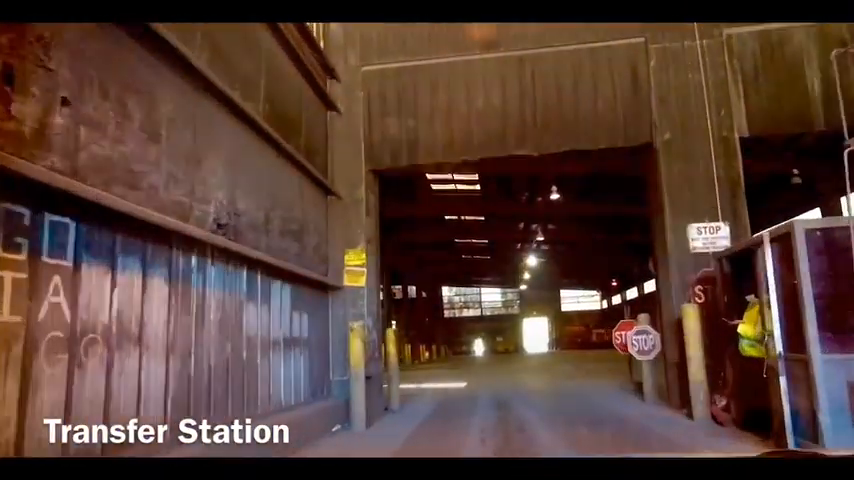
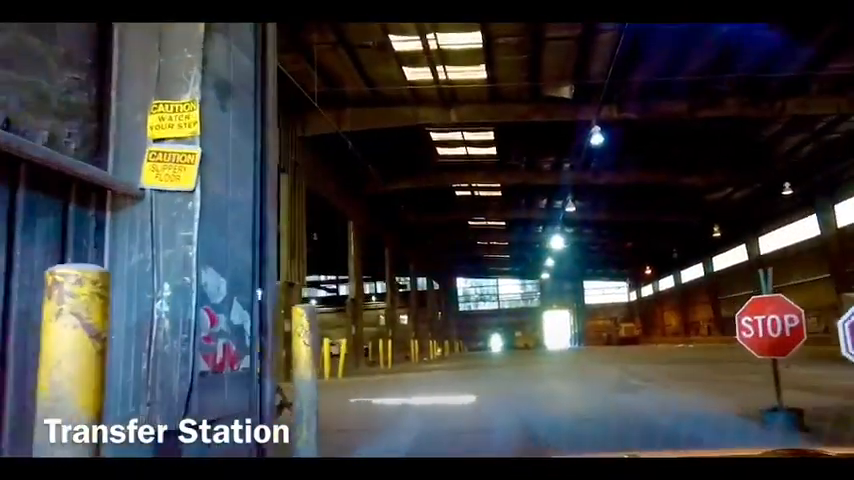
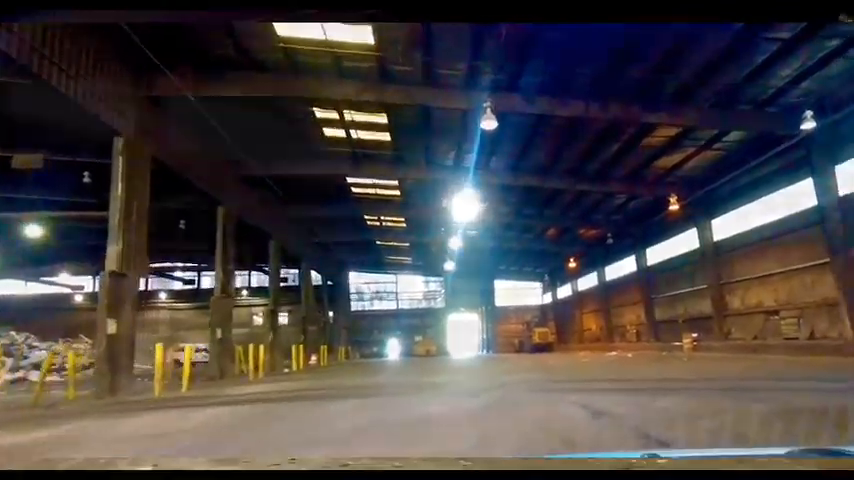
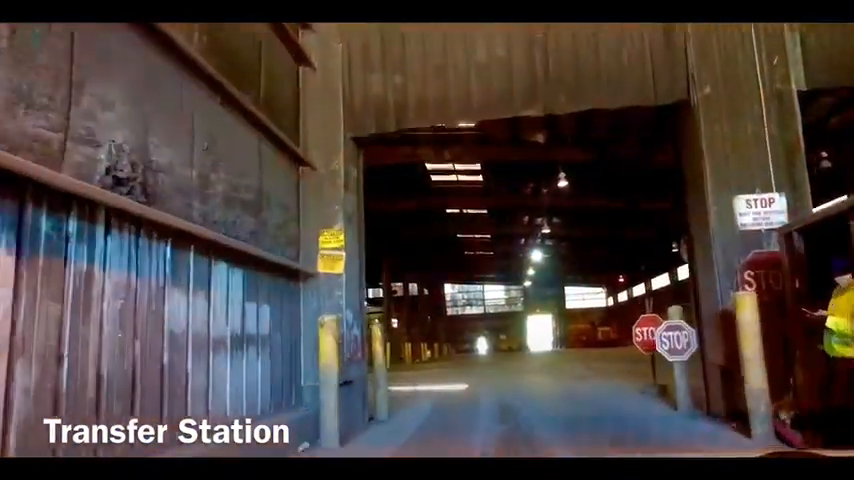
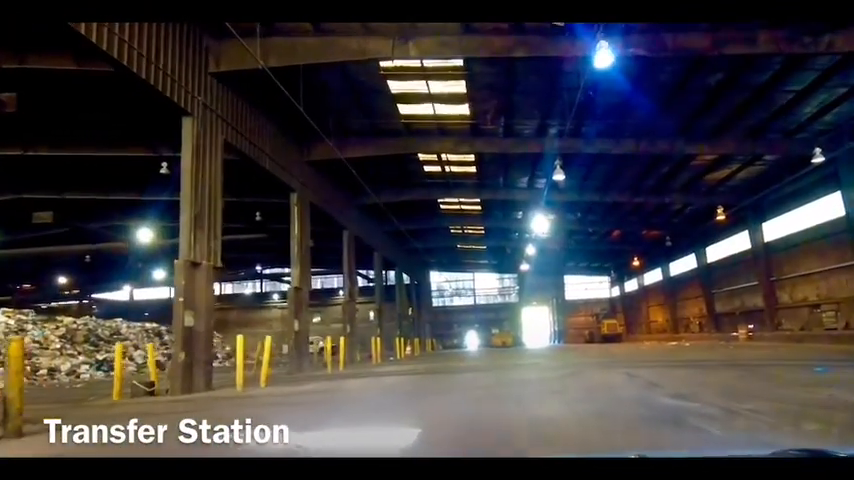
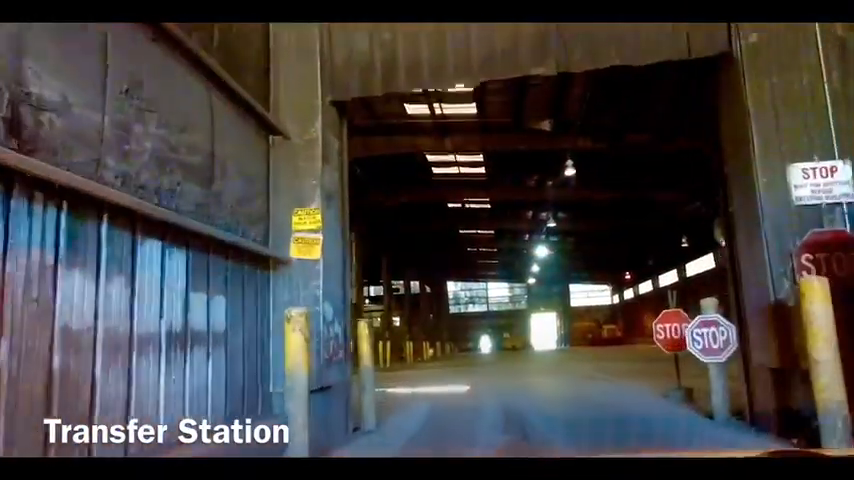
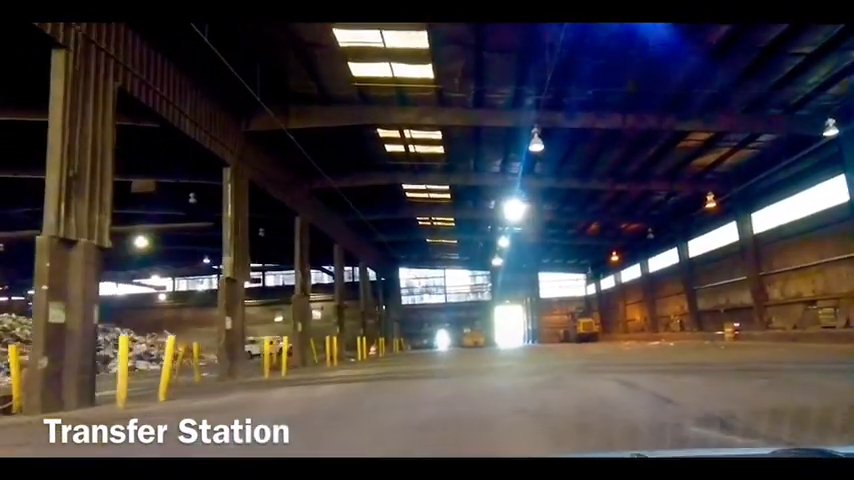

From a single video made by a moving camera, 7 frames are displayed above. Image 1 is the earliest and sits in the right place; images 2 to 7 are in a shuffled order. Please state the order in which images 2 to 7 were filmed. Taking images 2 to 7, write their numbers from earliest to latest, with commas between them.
4, 6, 2, 5, 7, 3
